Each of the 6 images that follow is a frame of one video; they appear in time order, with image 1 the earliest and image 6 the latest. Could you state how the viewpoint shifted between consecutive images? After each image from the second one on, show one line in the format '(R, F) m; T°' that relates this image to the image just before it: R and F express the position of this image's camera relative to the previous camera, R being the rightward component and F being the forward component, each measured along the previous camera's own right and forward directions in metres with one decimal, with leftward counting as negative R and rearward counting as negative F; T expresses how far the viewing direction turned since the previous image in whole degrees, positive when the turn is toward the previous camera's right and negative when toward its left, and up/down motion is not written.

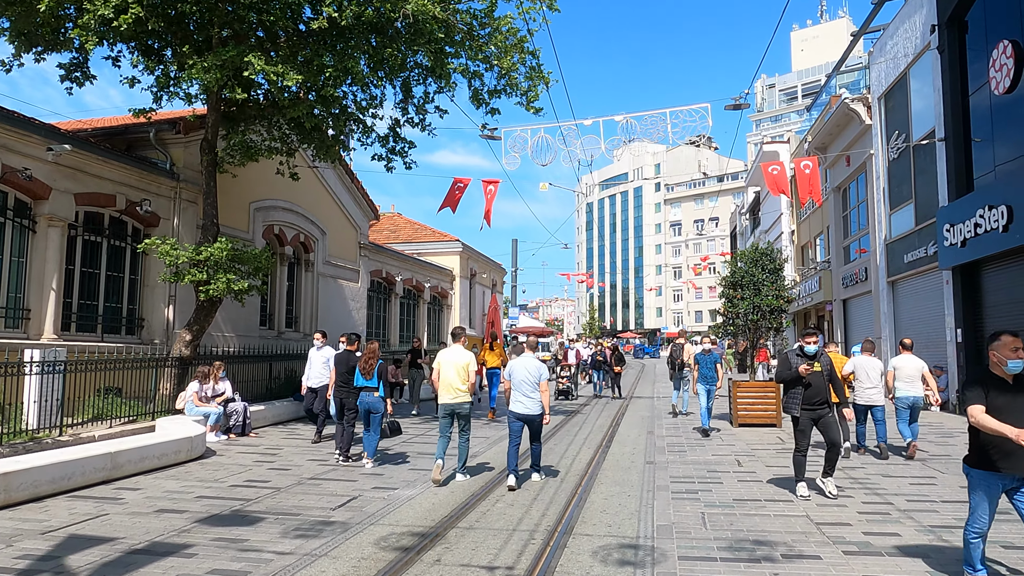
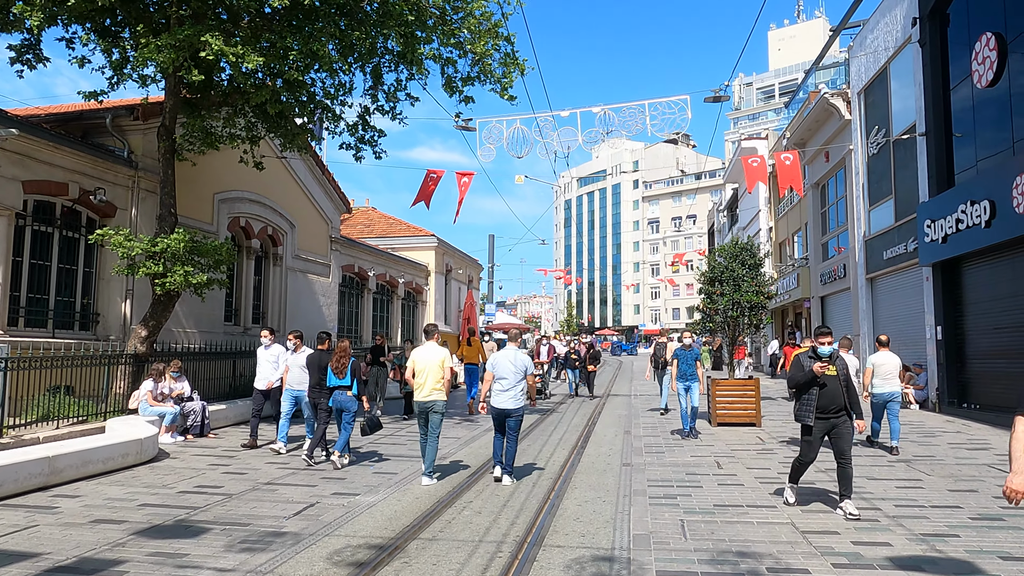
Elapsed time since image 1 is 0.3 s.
(+0.1, +0.4) m; +2°
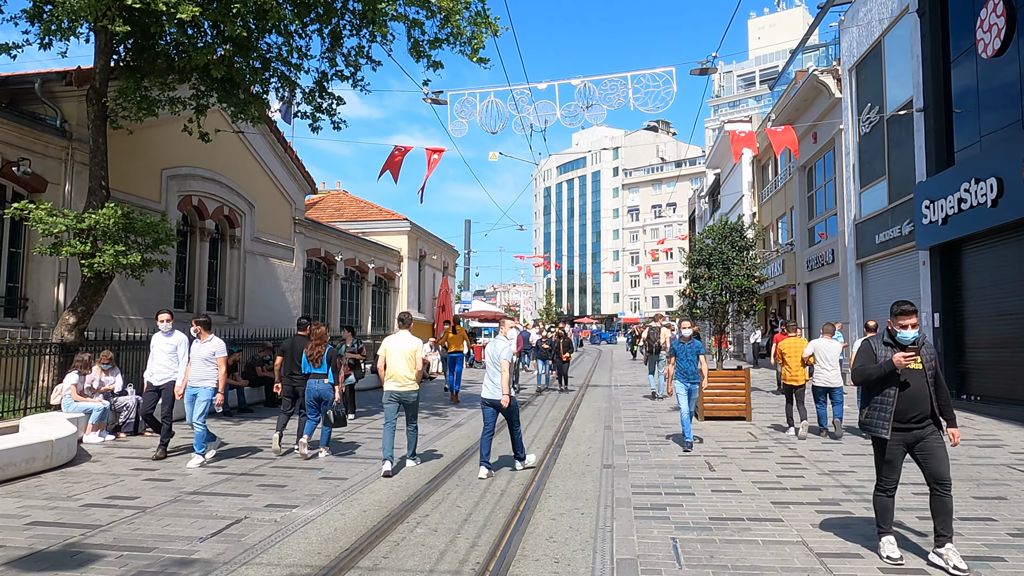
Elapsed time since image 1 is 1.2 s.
(+0.1, +1.0) m; +2°
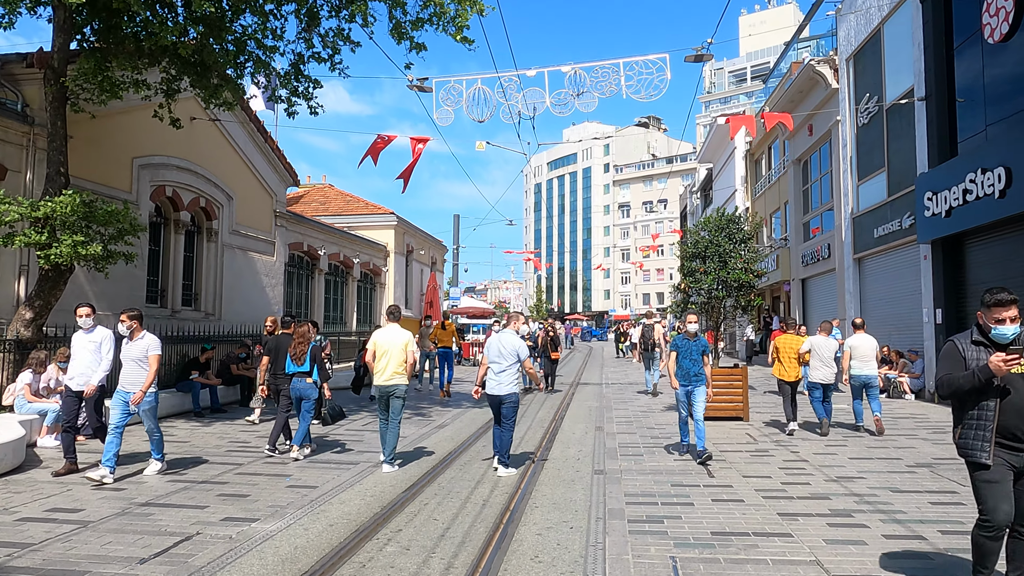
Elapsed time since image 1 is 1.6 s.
(+0.1, +0.6) m; +1°
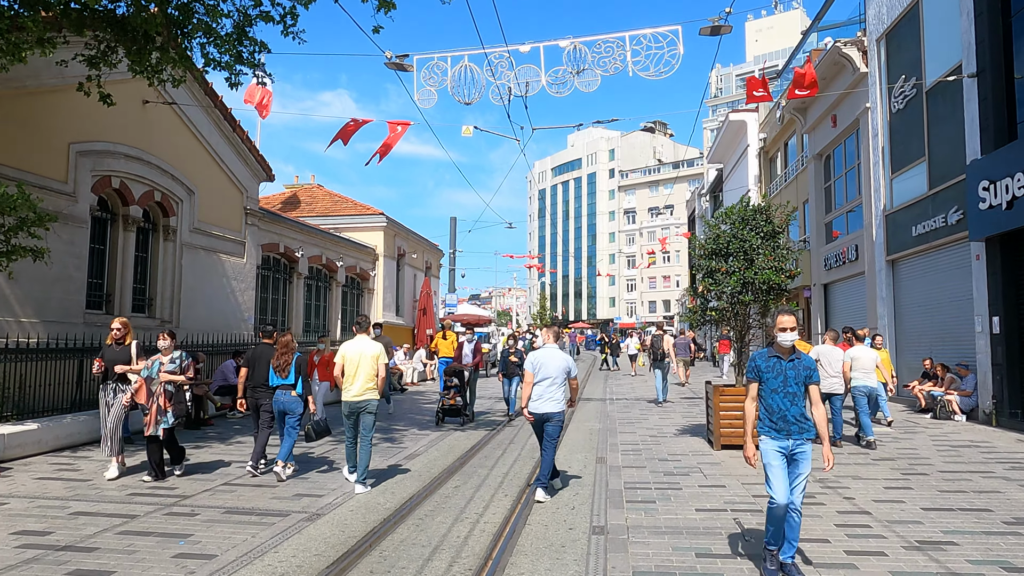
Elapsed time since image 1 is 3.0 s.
(+0.3, +1.8) m; 0°
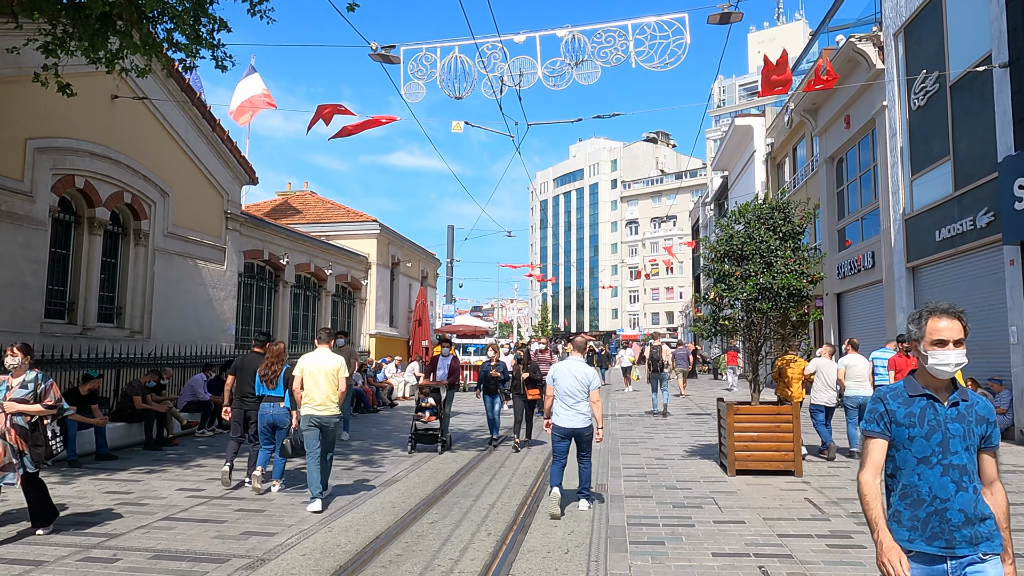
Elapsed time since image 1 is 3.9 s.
(+0.1, +1.0) m; 0°
